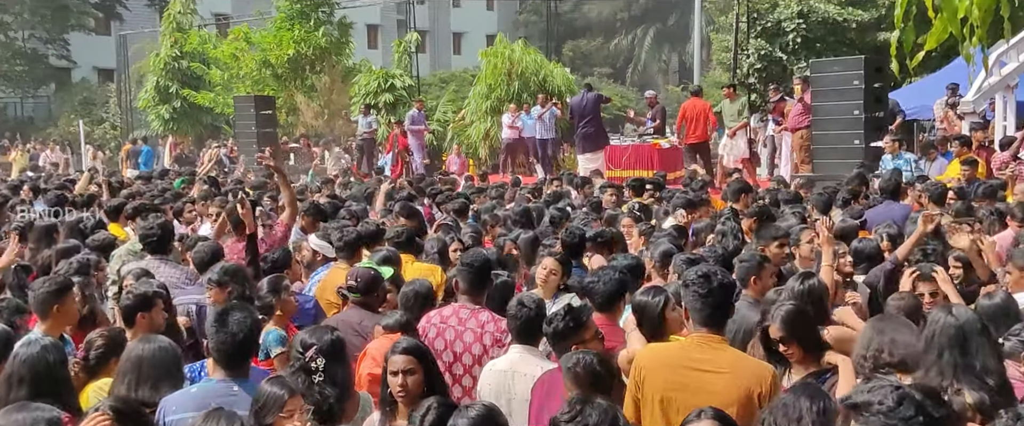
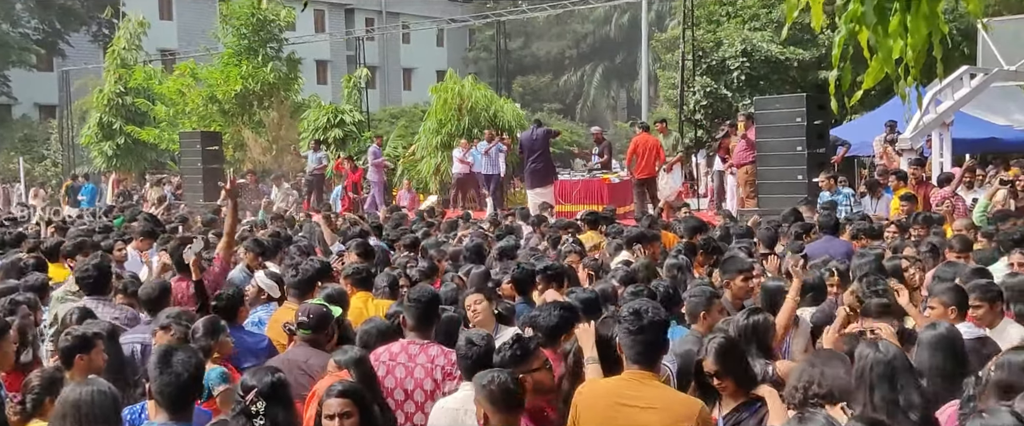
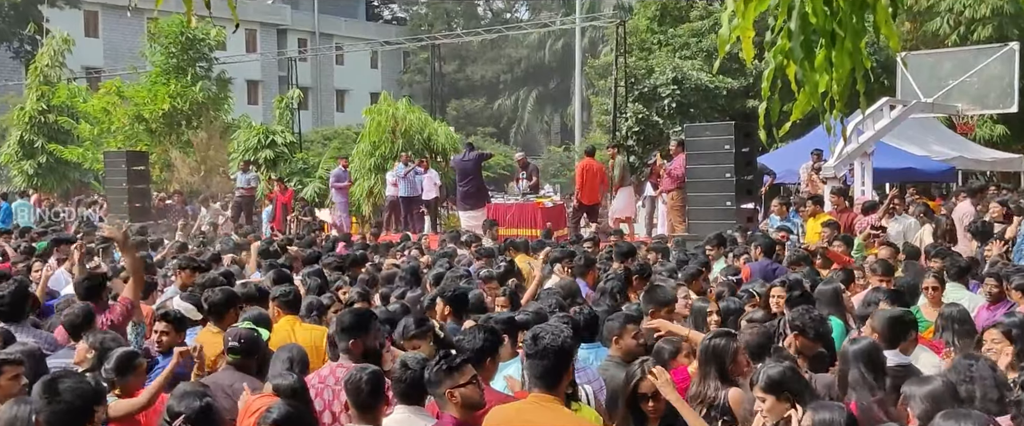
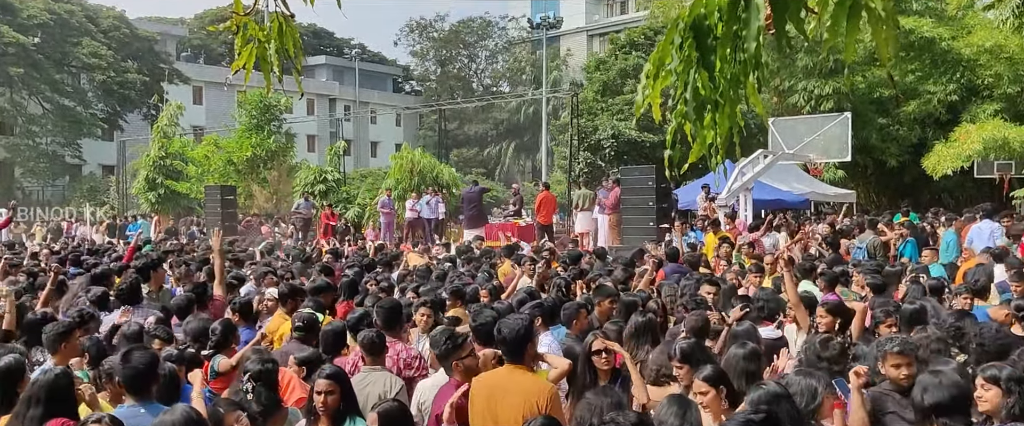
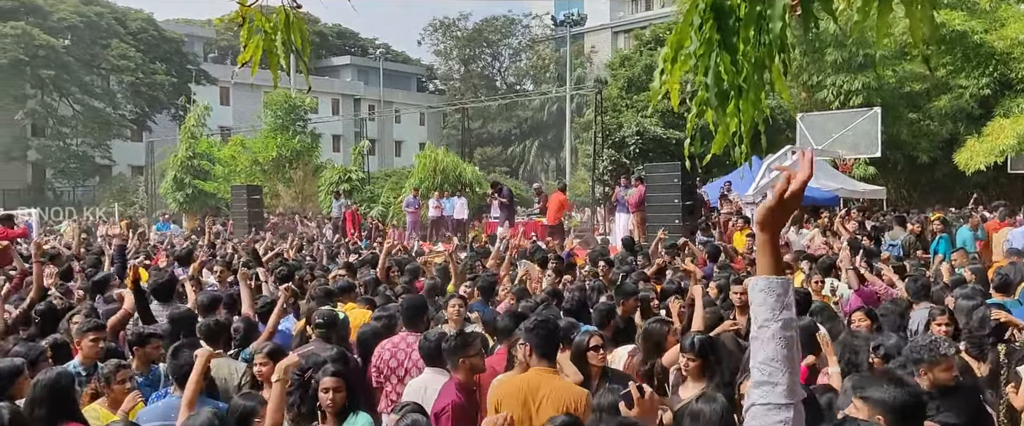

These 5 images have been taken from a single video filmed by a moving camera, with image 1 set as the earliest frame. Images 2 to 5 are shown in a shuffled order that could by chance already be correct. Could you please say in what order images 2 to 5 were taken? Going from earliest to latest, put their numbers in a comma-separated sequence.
2, 3, 4, 5
